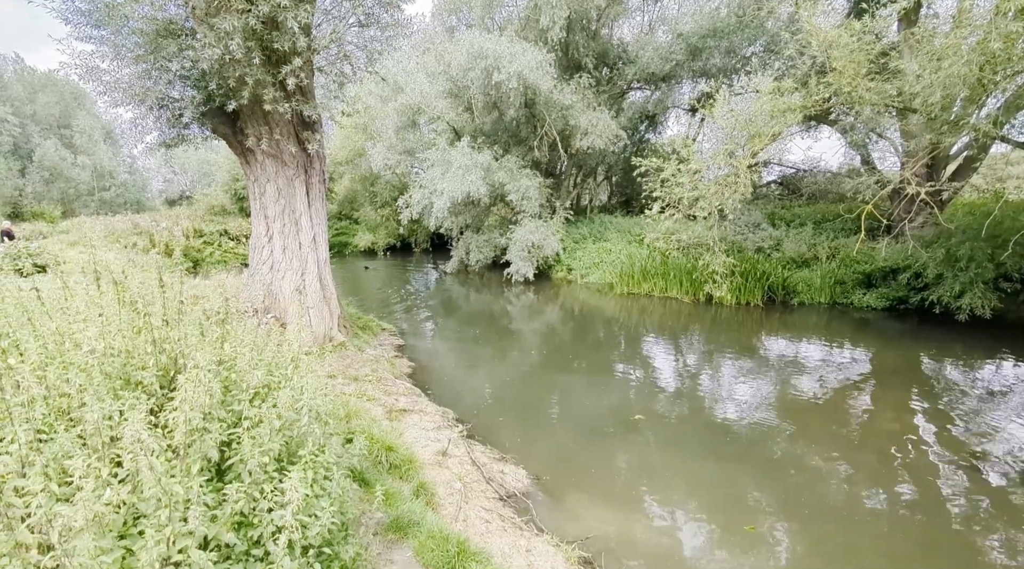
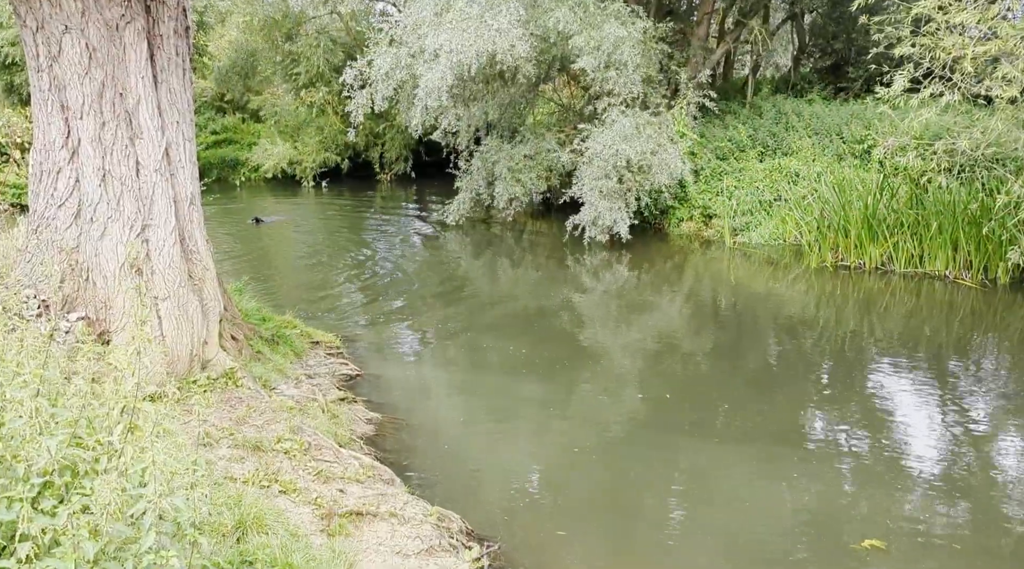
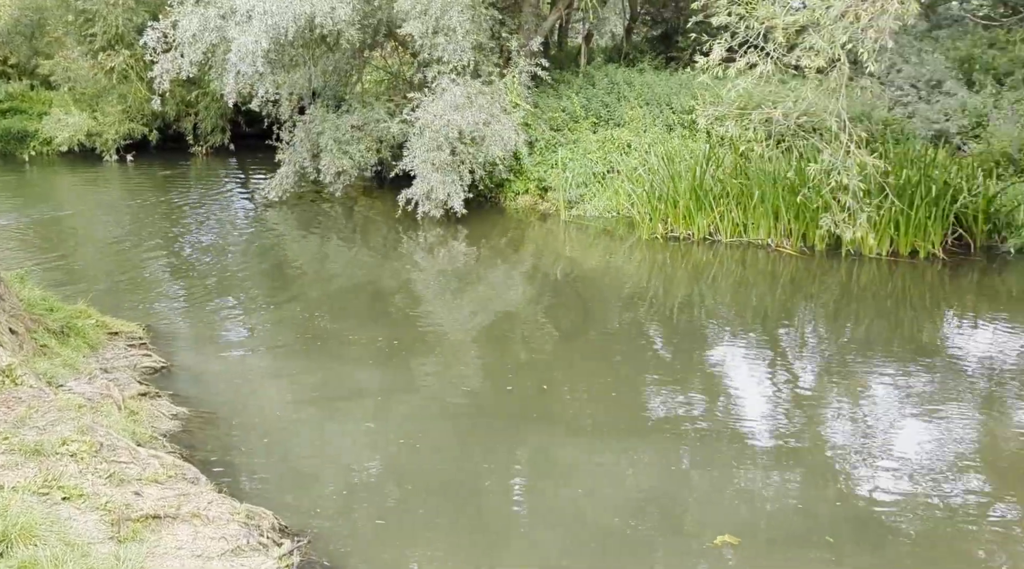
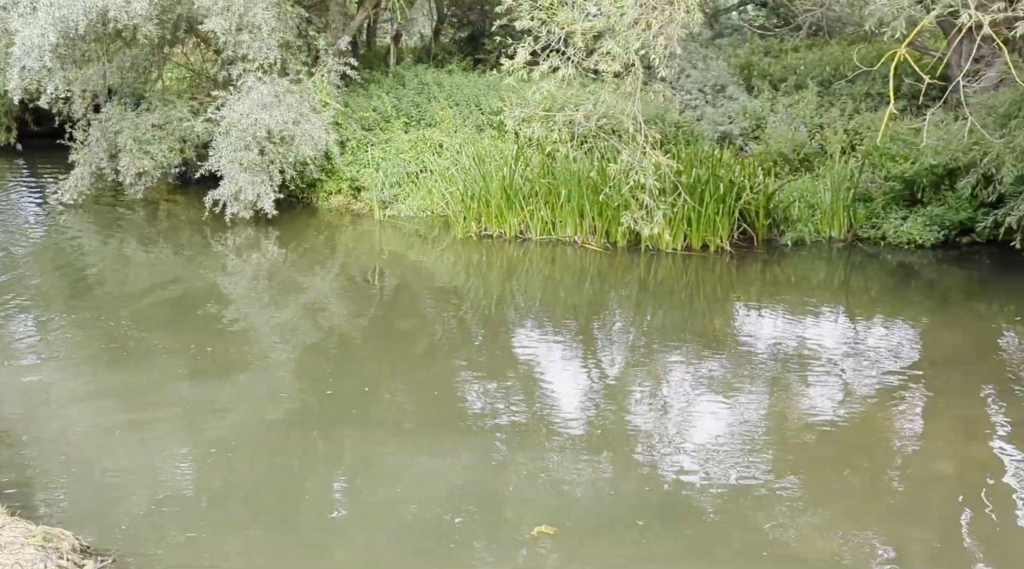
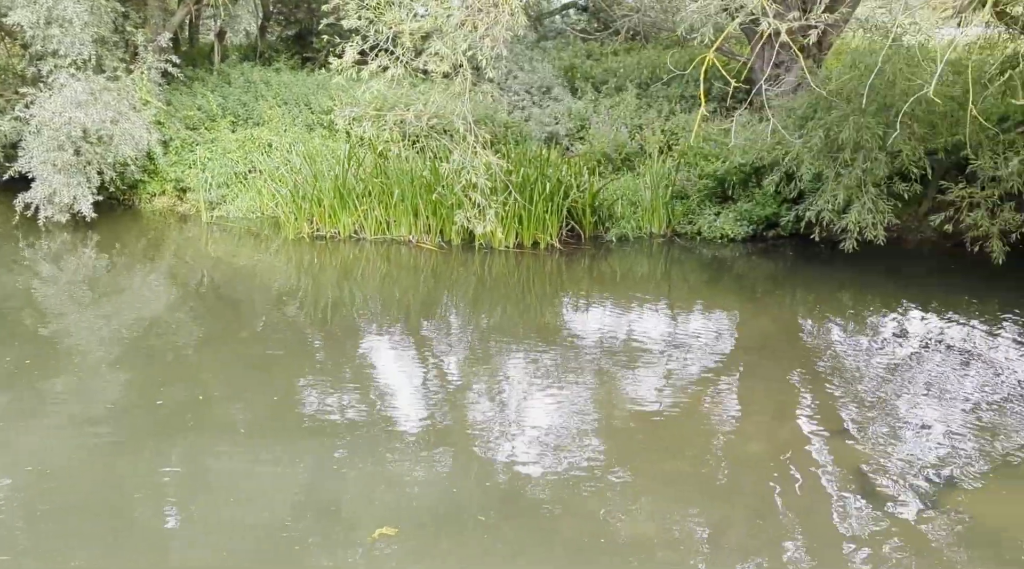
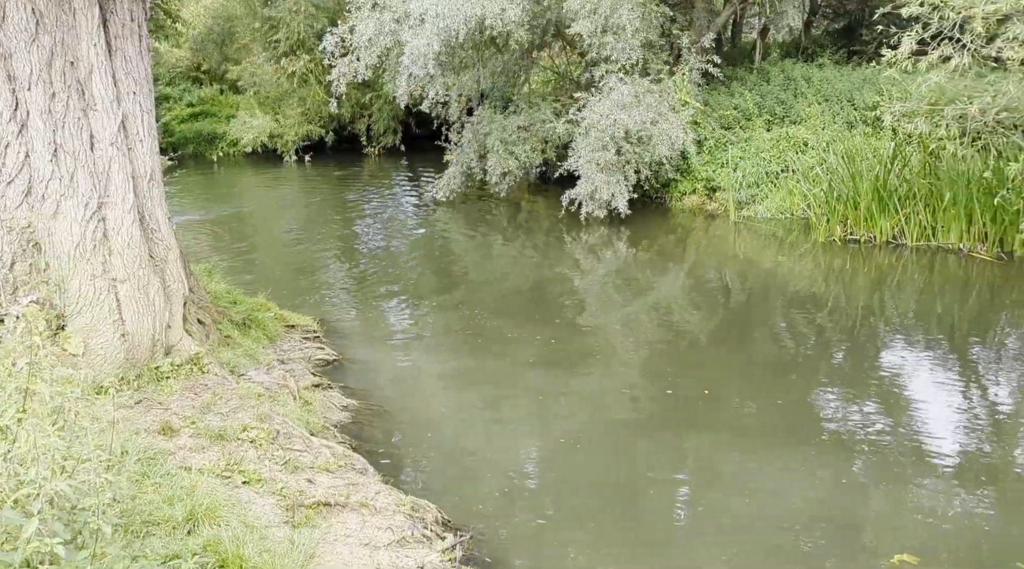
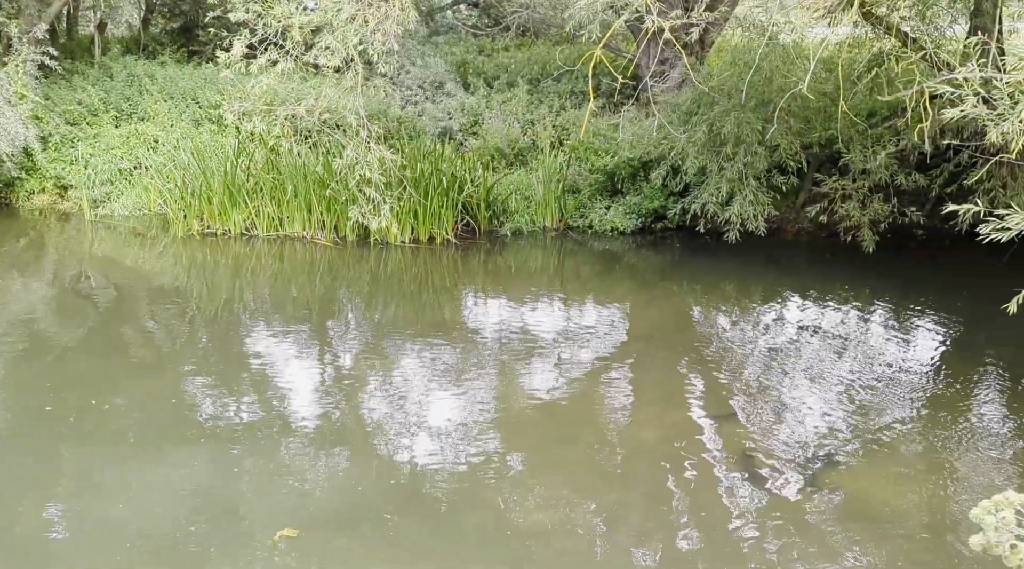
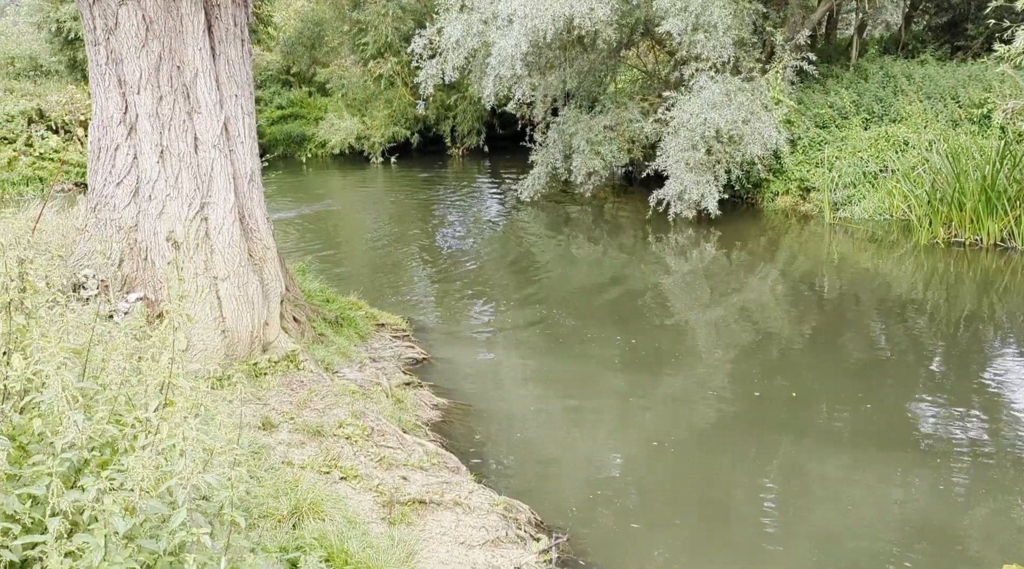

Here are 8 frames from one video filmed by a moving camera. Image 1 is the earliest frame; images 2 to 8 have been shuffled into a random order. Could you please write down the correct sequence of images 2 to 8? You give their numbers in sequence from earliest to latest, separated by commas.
2, 8, 6, 3, 4, 5, 7
